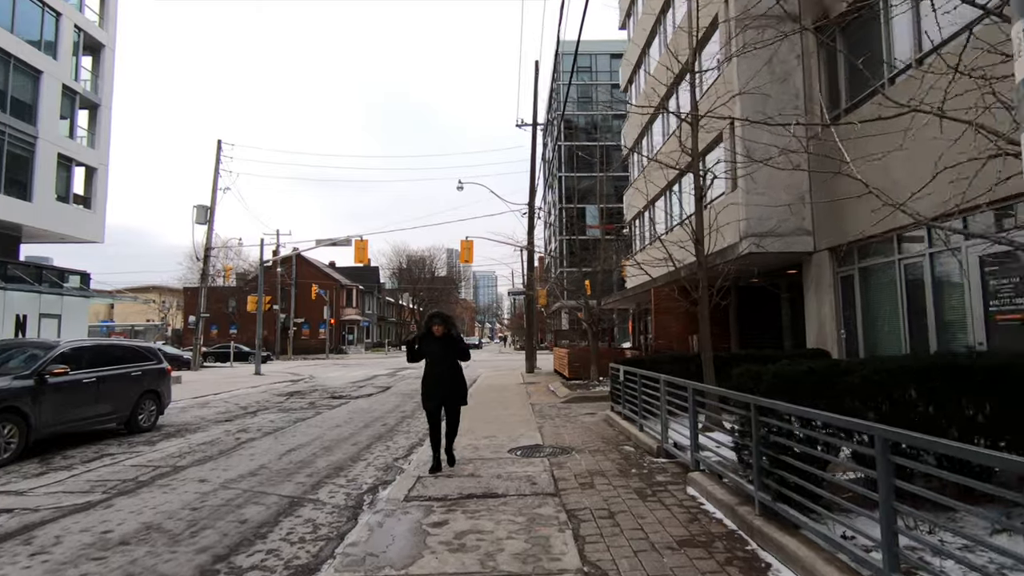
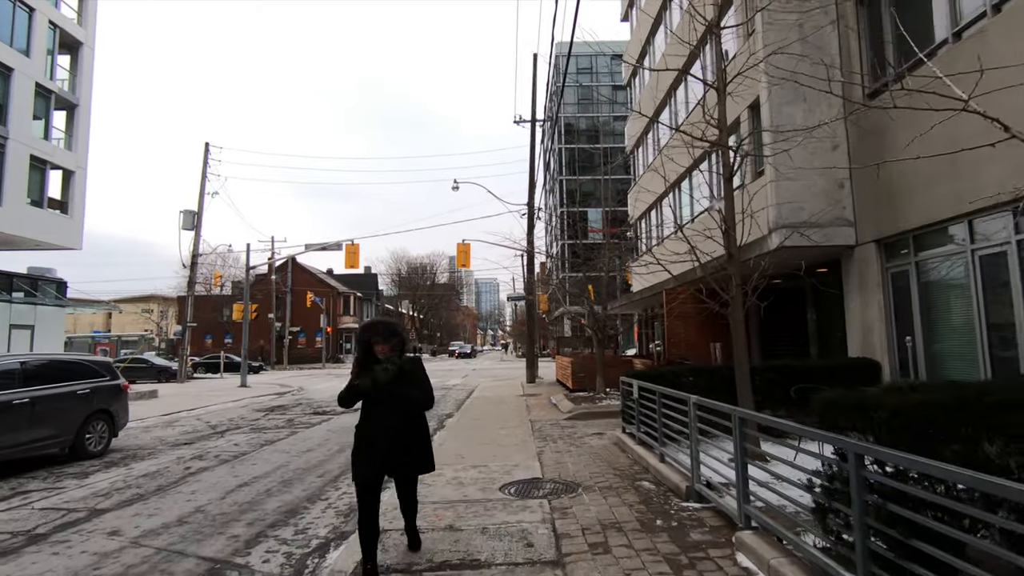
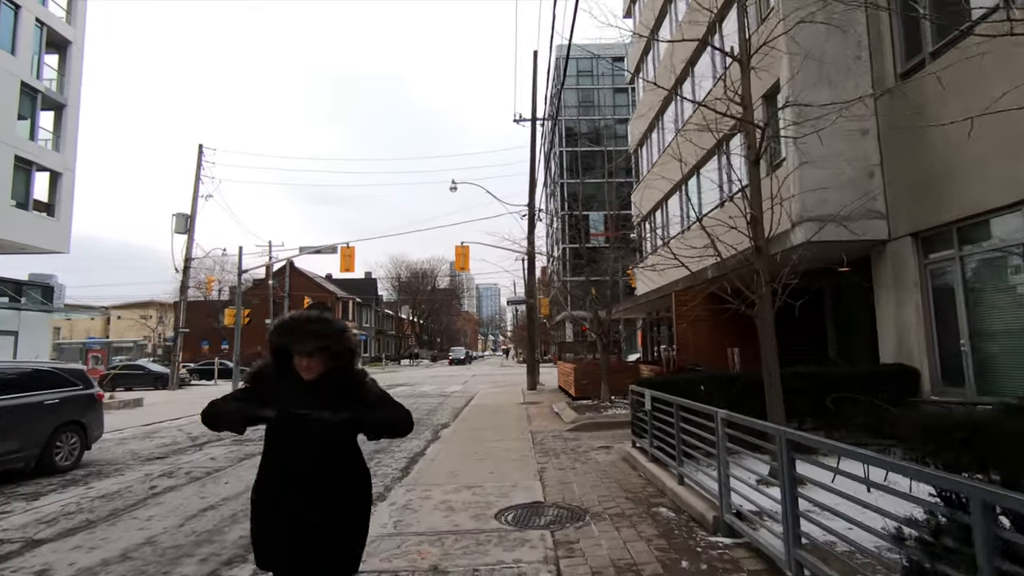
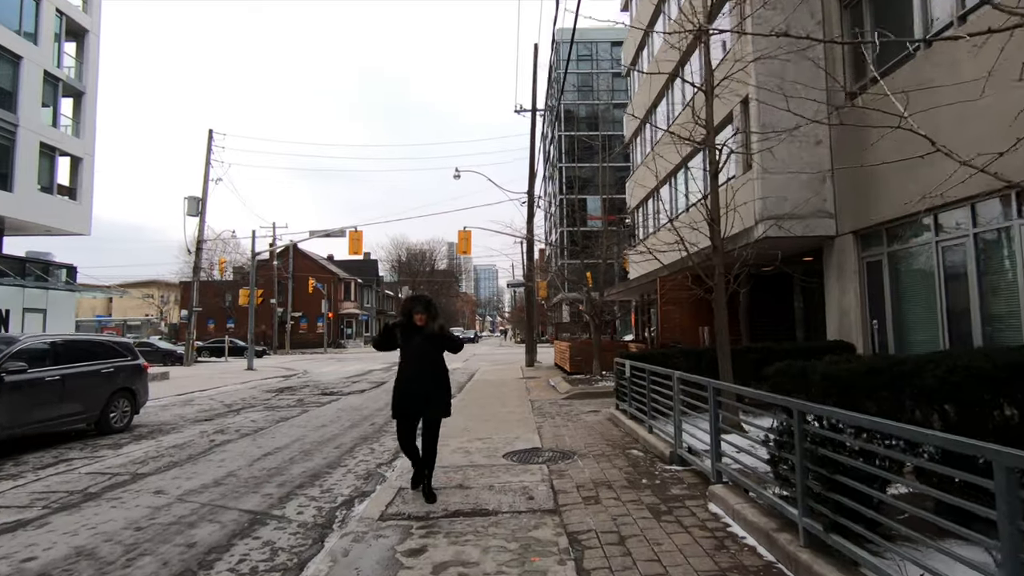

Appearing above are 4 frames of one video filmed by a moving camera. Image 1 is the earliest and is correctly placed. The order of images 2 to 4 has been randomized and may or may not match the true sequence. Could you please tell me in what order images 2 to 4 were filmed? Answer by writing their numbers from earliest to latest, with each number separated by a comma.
4, 2, 3
